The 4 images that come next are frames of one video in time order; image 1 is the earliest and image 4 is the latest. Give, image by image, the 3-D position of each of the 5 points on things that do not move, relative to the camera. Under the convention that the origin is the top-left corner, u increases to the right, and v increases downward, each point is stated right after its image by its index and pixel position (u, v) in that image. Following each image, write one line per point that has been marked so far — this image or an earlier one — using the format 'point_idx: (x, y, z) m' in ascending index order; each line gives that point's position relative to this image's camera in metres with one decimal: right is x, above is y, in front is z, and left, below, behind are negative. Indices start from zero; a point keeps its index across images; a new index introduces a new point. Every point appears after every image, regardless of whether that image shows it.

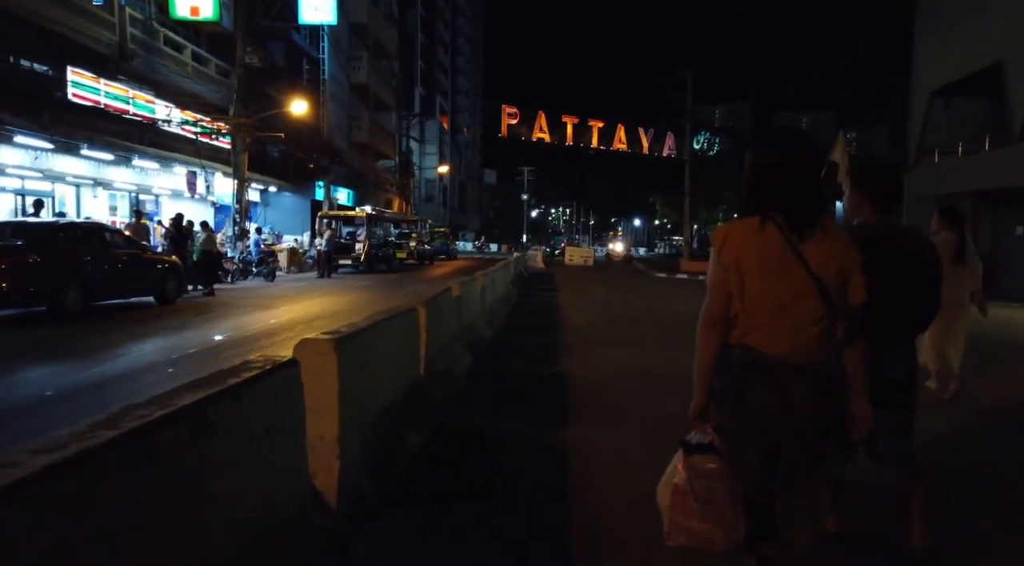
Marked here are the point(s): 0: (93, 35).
0: (-12.0, +7.1, +18.8) m
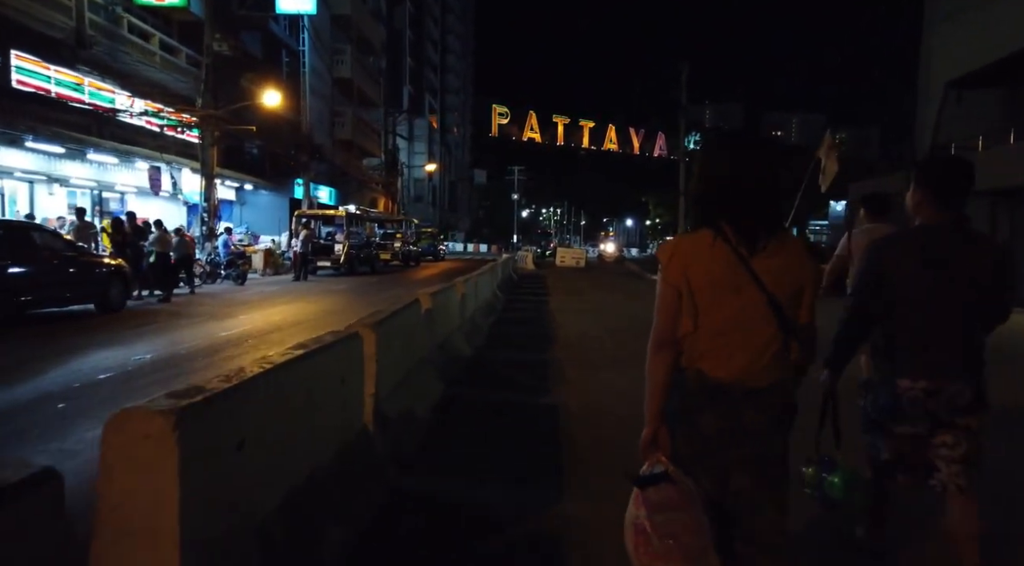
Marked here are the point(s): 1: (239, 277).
0: (-12.4, +7.0, +17.4) m
1: (-8.2, +0.2, +19.8) m
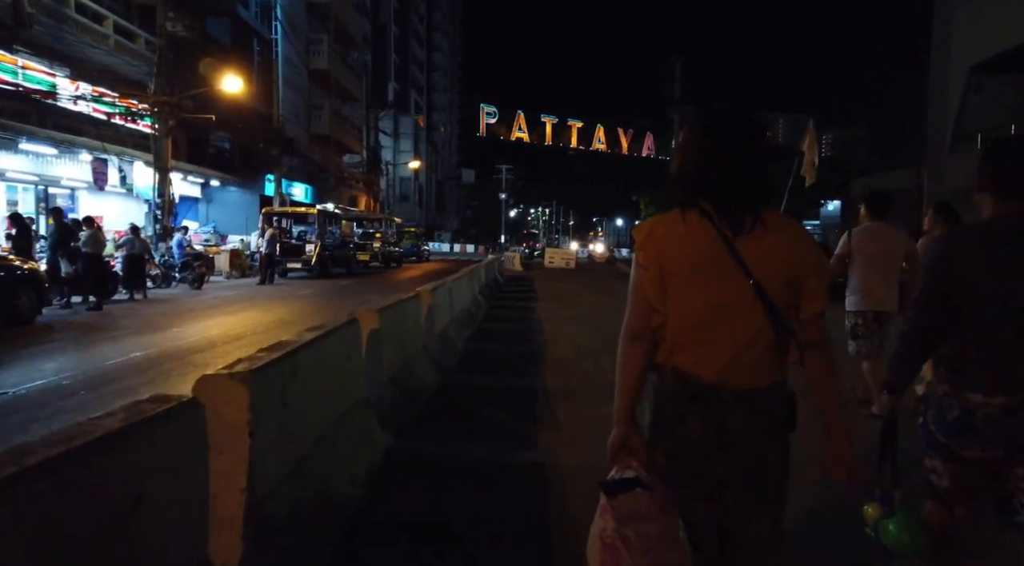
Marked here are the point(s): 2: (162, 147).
0: (-12.7, +6.9, +15.5) m
1: (-8.6, 0.0, +18.0) m
2: (-9.9, +3.8, +18.5) m
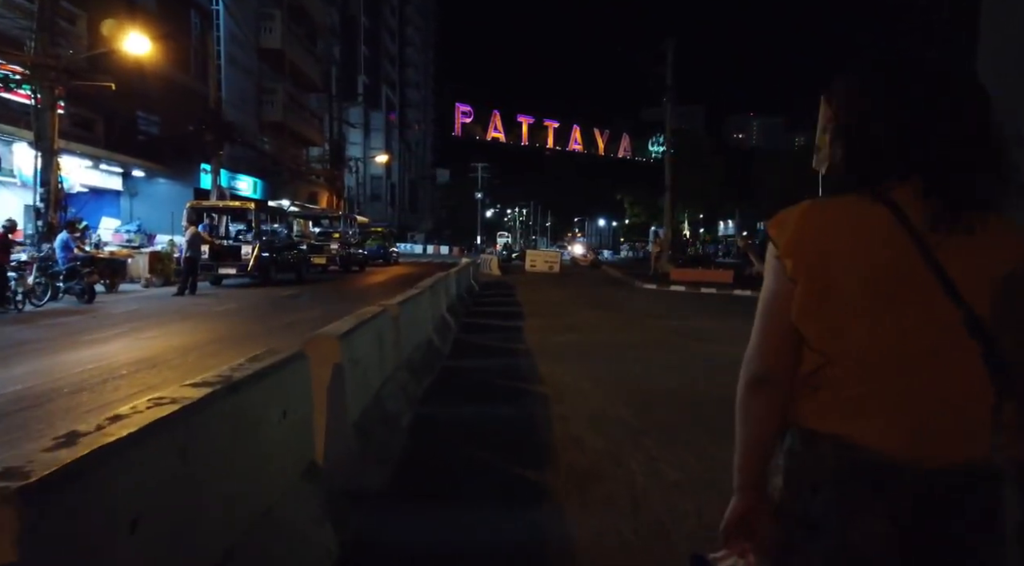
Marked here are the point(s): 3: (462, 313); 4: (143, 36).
0: (-13.1, +6.6, +11.5) m
1: (-9.1, -0.2, +14.2) m
2: (-10.4, +3.6, +14.7) m
3: (-1.2, -0.8, +15.5) m
4: (-8.4, +5.6, +15.0) m
